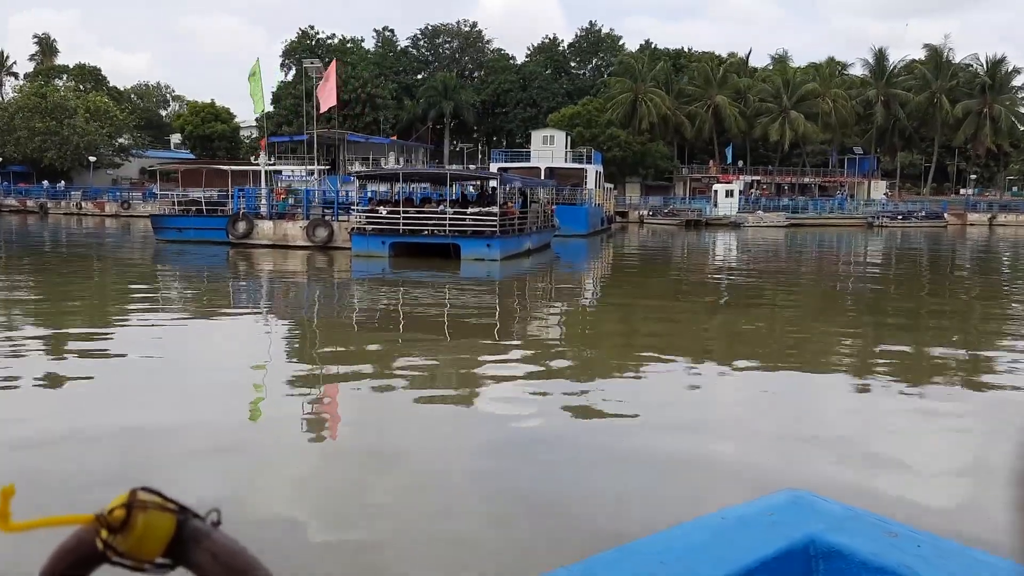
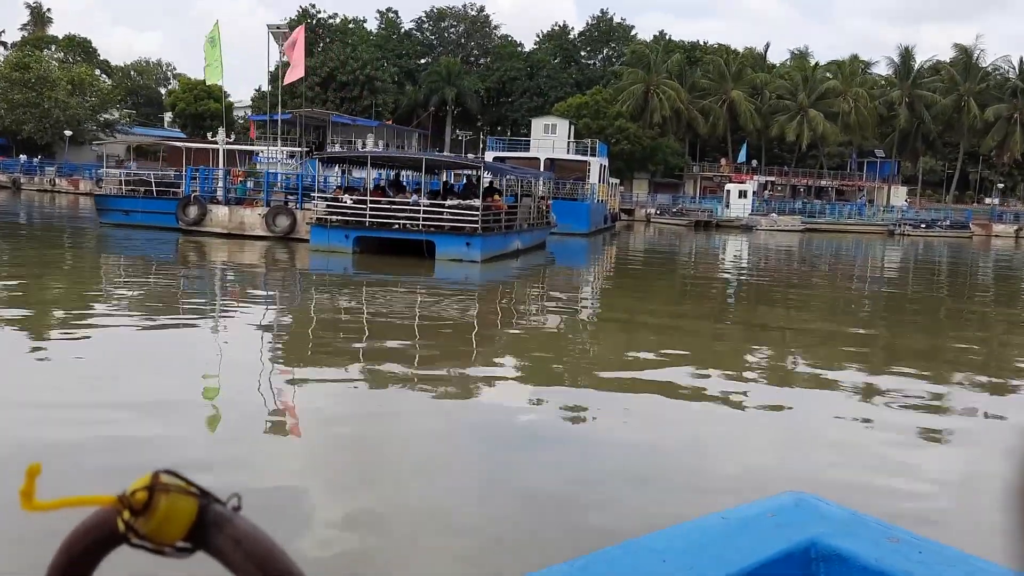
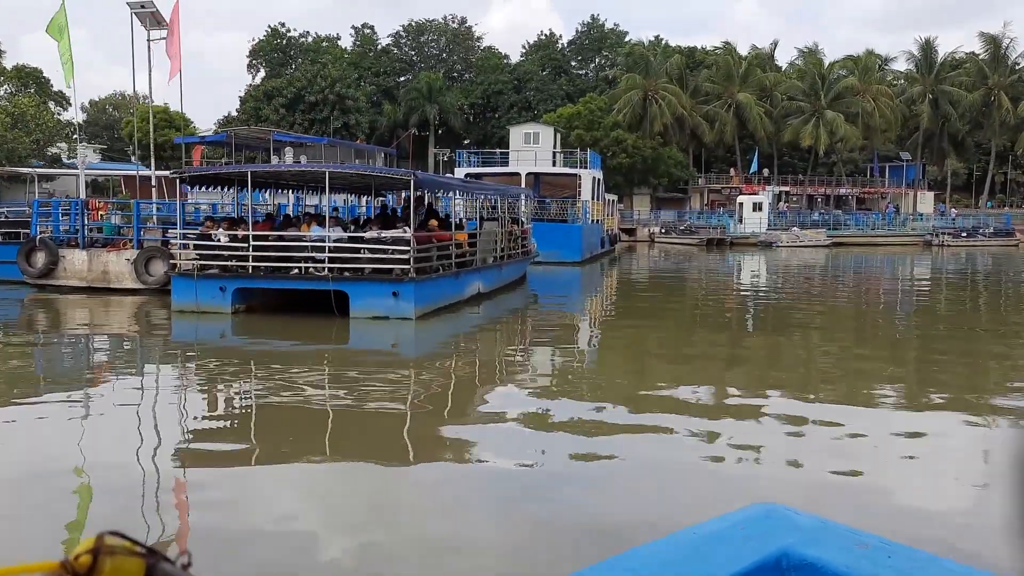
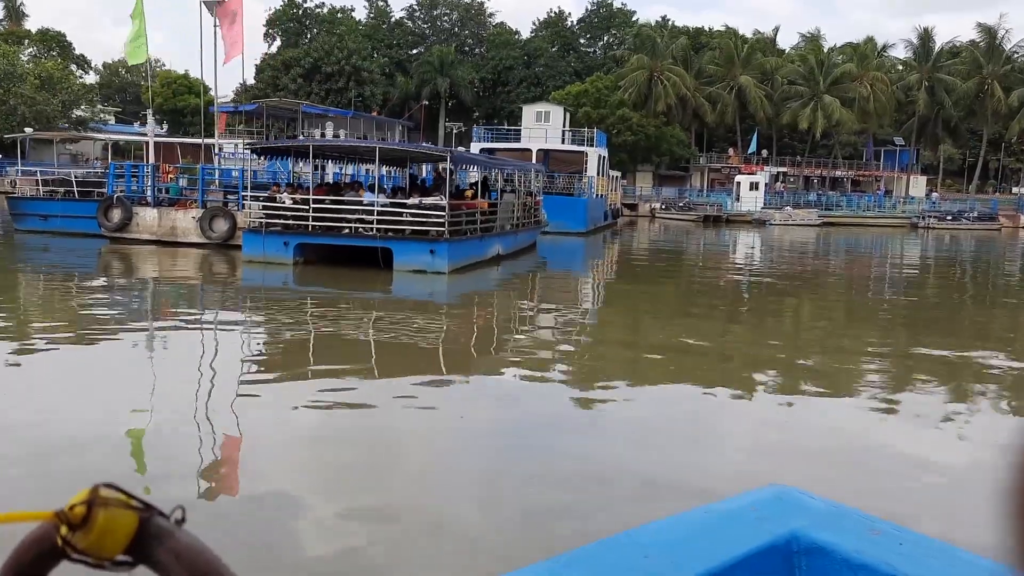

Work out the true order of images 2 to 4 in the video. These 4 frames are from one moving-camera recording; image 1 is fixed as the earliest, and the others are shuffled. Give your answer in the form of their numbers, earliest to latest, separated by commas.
2, 4, 3
